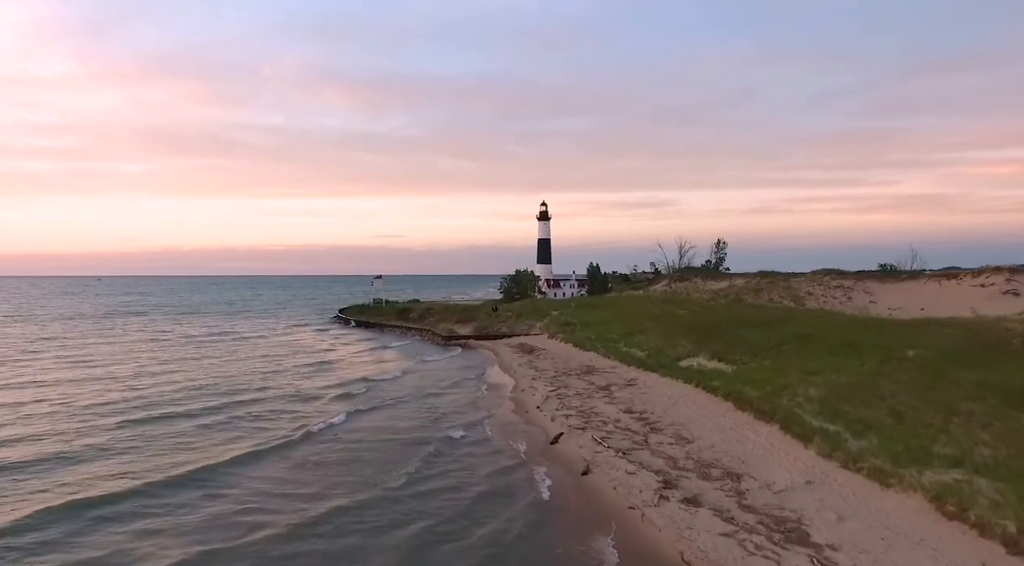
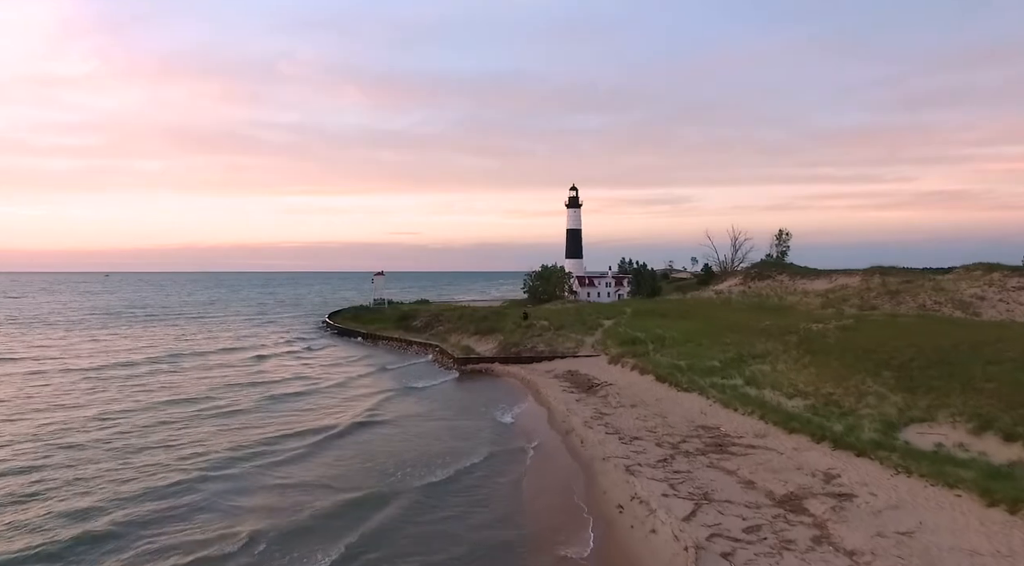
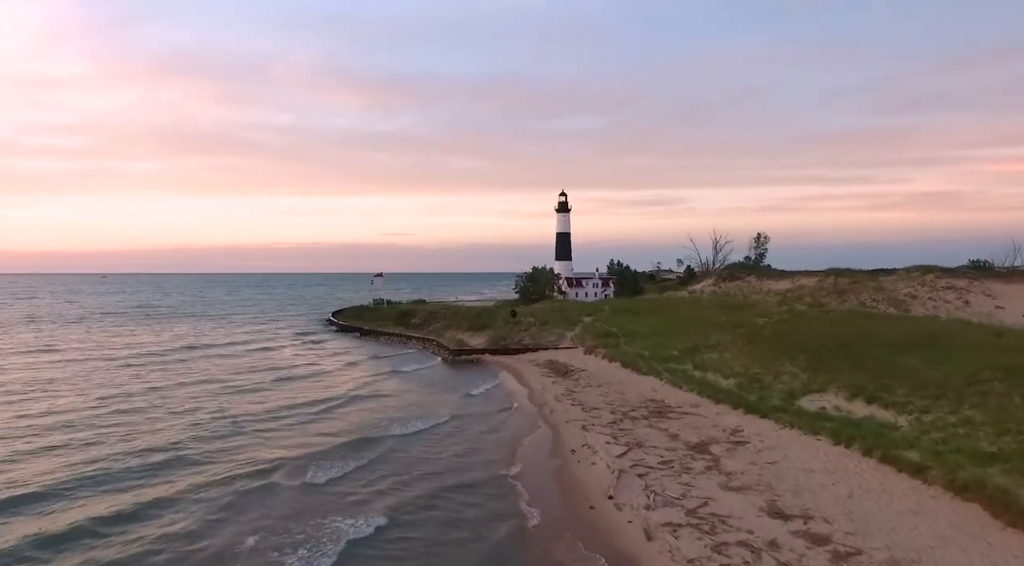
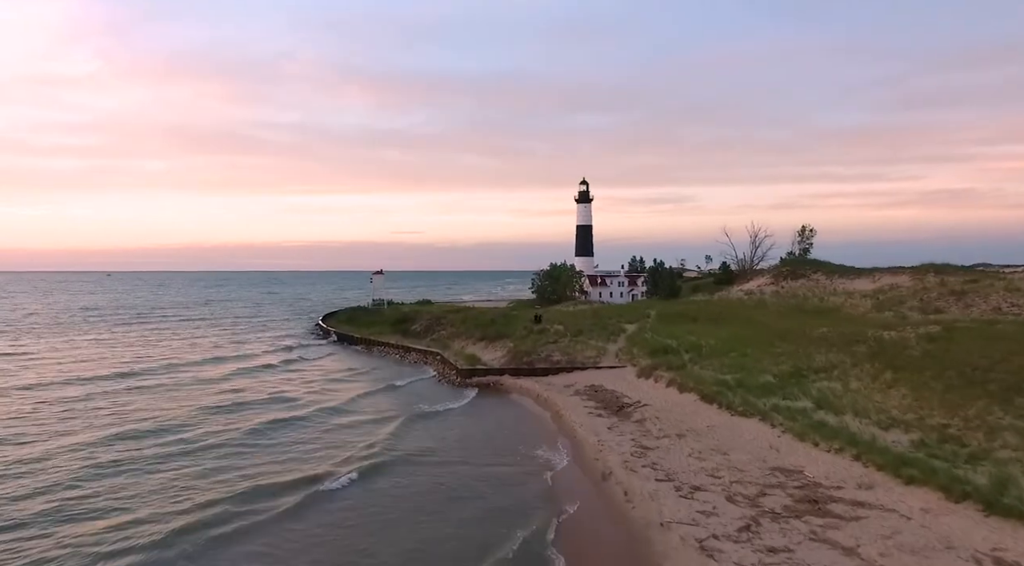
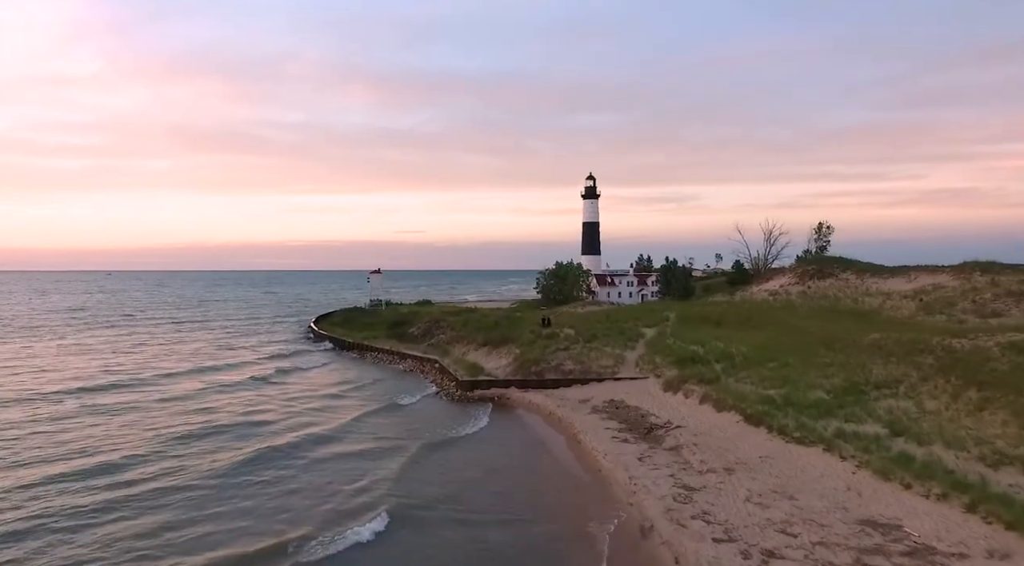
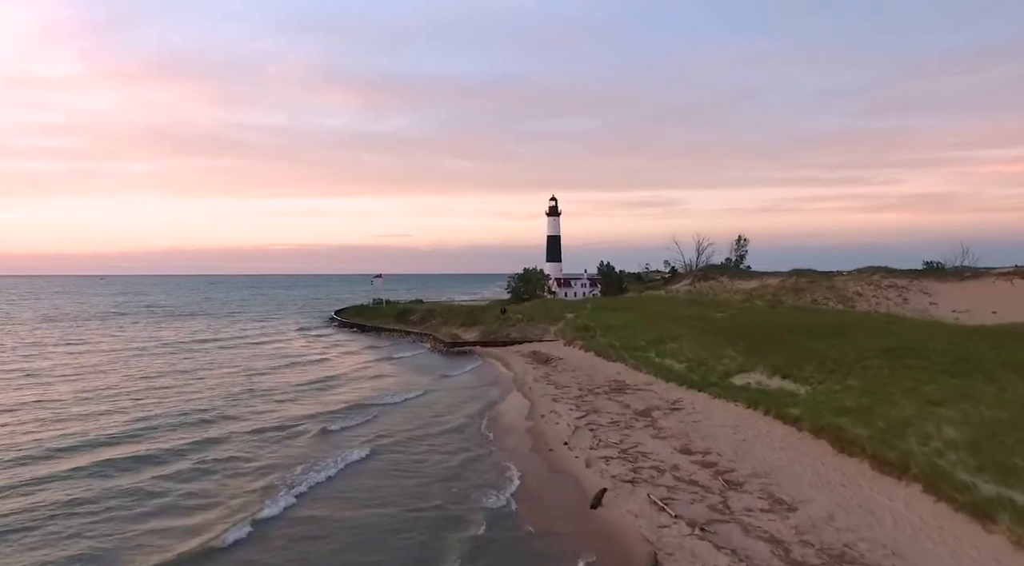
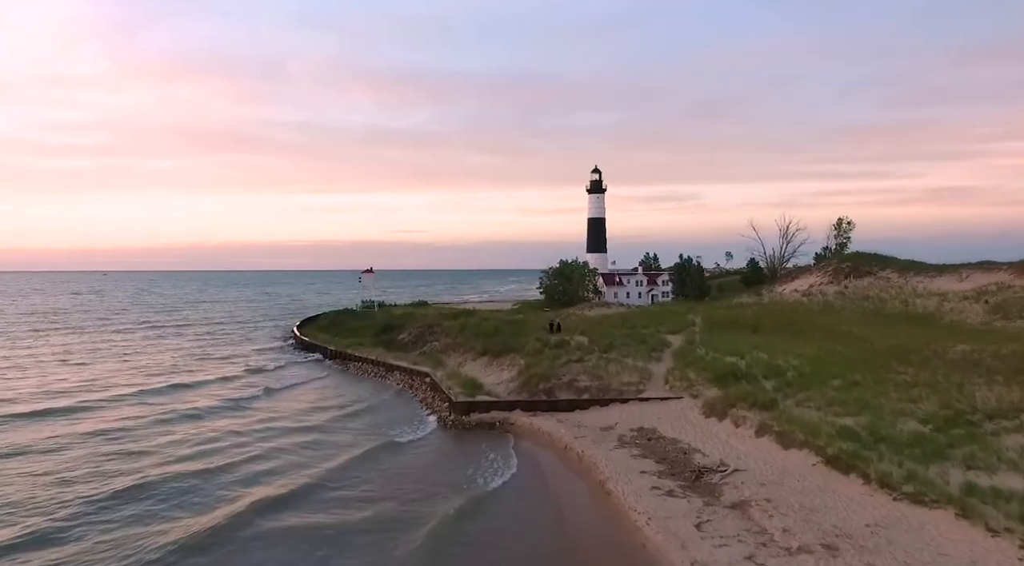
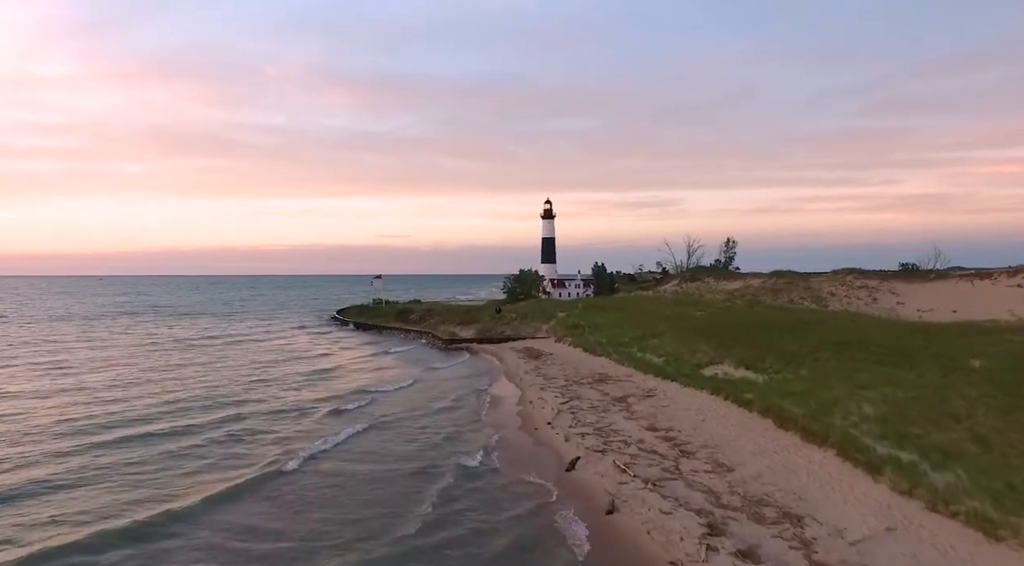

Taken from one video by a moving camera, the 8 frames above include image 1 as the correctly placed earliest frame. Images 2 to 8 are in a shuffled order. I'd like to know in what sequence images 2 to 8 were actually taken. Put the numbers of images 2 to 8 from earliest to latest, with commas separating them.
8, 6, 3, 2, 4, 5, 7
